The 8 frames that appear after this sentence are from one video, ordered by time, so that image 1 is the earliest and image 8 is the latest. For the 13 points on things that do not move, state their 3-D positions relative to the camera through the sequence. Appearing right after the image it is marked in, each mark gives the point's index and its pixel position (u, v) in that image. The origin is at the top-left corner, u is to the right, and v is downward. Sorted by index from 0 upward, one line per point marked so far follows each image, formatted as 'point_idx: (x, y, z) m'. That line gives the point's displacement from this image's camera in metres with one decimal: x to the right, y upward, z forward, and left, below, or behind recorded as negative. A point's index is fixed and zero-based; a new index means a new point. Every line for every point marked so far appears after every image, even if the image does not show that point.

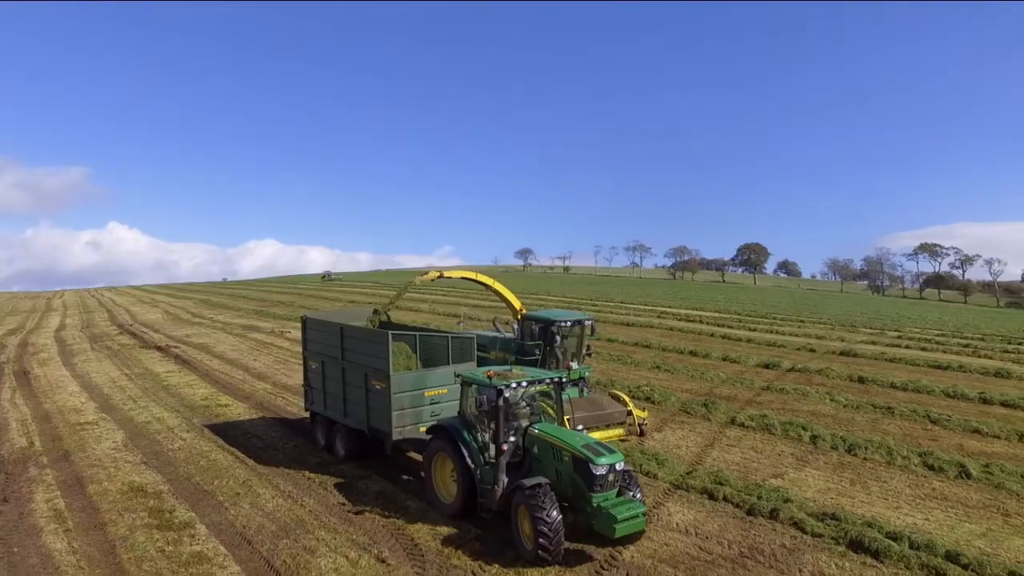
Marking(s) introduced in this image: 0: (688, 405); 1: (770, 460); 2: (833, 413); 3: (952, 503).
0: (+2.8, -1.8, +12.3) m
1: (+3.1, -2.1, +9.3) m
2: (+5.2, -2.0, +12.6) m
3: (+4.4, -2.2, +7.9) m
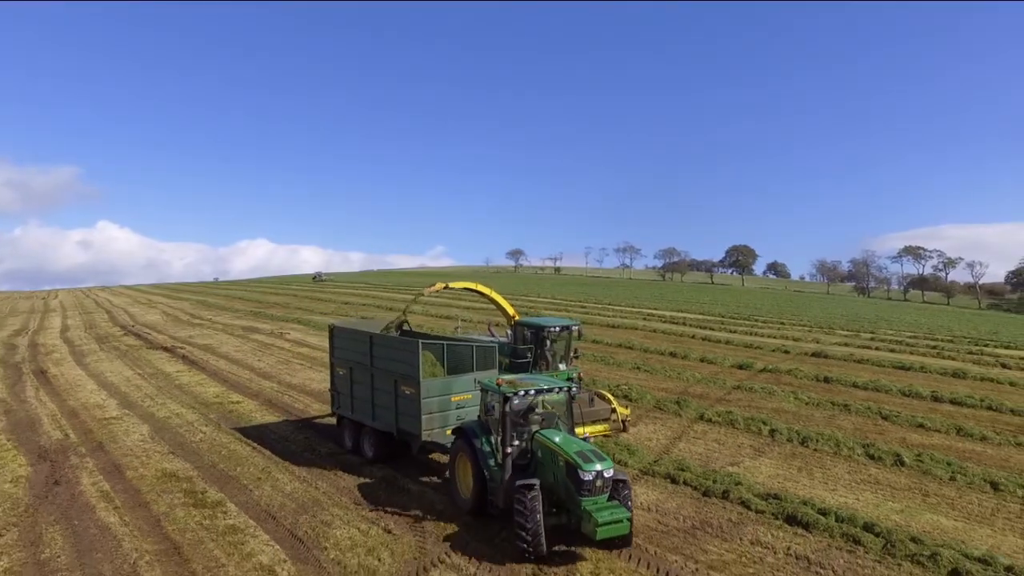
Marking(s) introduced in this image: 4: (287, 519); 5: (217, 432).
0: (+2.6, -2.0, +13.5) m
1: (+2.9, -2.2, +10.5) m
2: (+5.0, -2.1, +13.8) m
3: (+4.3, -2.3, +9.1) m
4: (-2.3, -2.3, +7.8) m
5: (-4.4, -2.2, +11.6) m
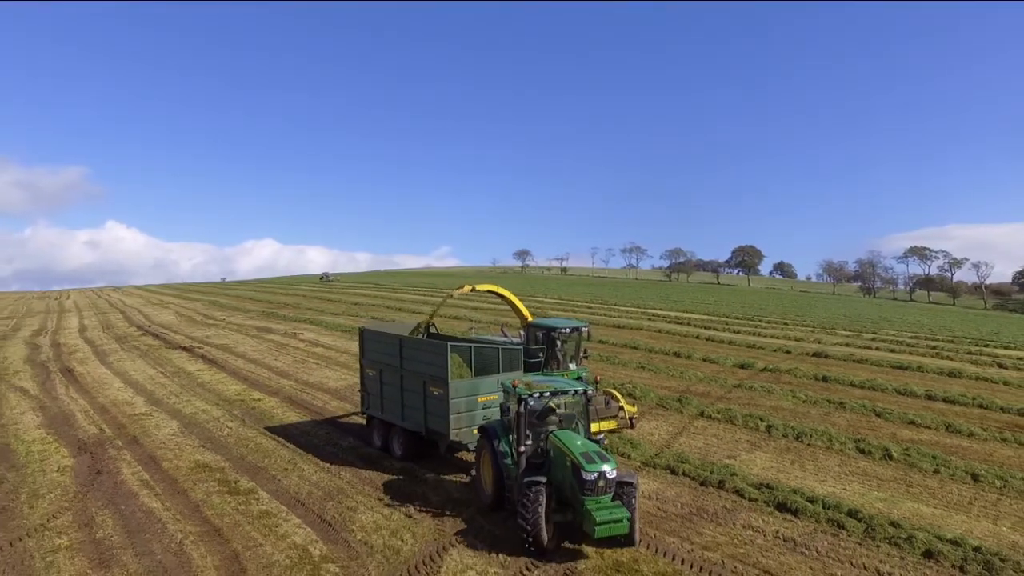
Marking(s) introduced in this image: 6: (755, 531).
0: (+2.8, -2.0, +14.1) m
1: (+3.1, -2.2, +11.1) m
2: (+5.2, -2.2, +14.4) m
3: (+4.4, -2.4, +9.7) m
4: (-2.1, -2.4, +8.4) m
5: (-4.2, -2.2, +12.3) m
6: (+2.4, -2.4, +7.6) m
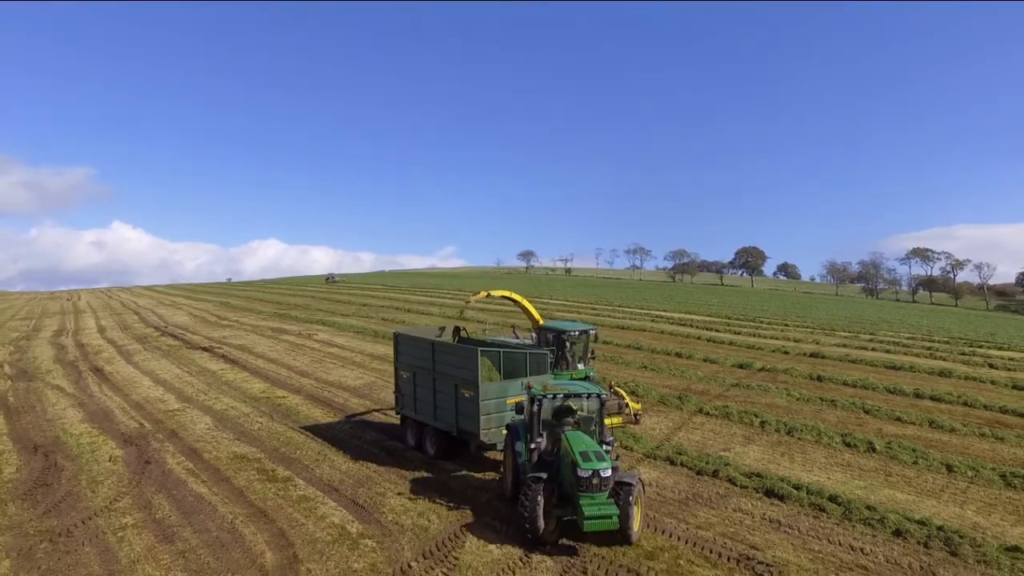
0: (+3.0, -2.1, +14.9) m
1: (+3.2, -2.3, +11.9) m
2: (+5.3, -2.3, +15.2) m
3: (+4.6, -2.4, +10.5) m
4: (-2.0, -2.4, +9.3) m
5: (-4.0, -2.3, +13.2) m
6: (+2.5, -2.4, +8.5) m
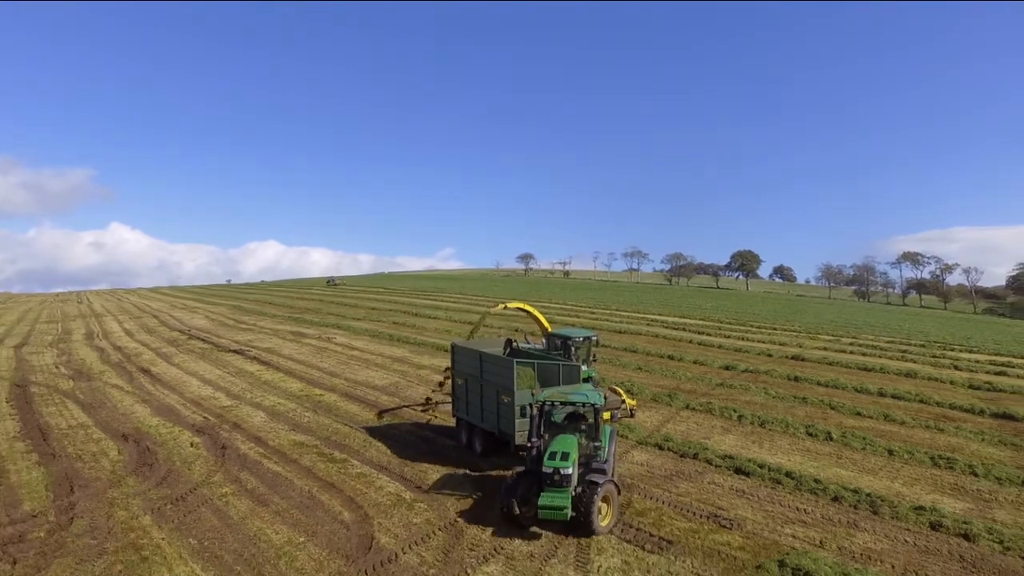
0: (+3.2, -2.4, +17.1) m
1: (+3.5, -2.6, +14.1) m
2: (+5.6, -2.5, +17.4) m
3: (+4.8, -2.7, +12.7) m
4: (-1.7, -2.7, +11.4) m
5: (-3.8, -2.5, +15.3) m
6: (+2.8, -2.7, +10.6) m
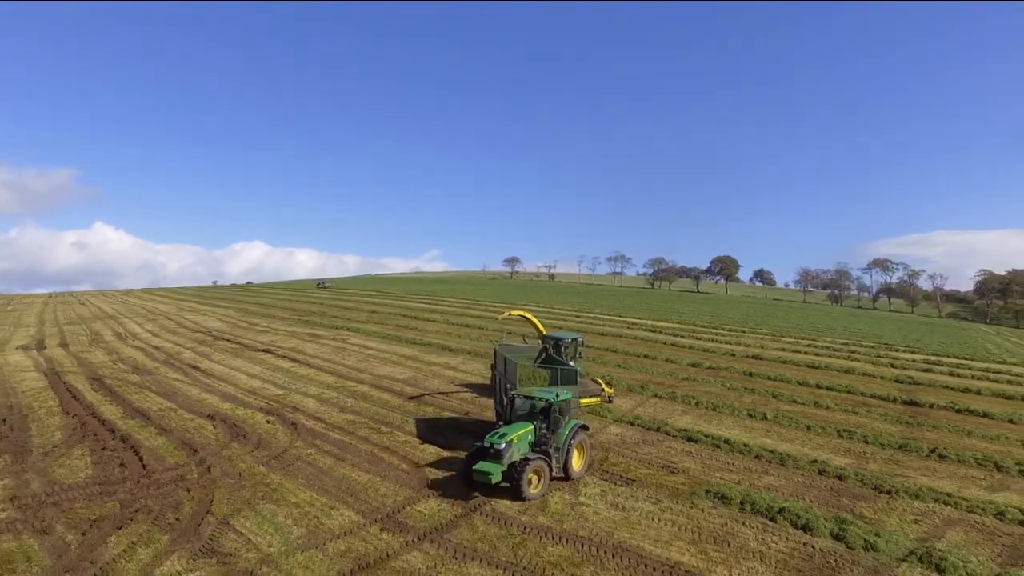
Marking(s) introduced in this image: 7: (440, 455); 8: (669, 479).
0: (+3.2, -2.6, +20.8) m
1: (+3.6, -2.8, +17.8) m
2: (+5.6, -2.8, +21.2) m
3: (+5.0, -3.0, +16.5) m
4: (-1.6, -2.9, +15.1) m
5: (-3.7, -2.8, +18.9) m
6: (+3.0, -3.0, +14.4) m
7: (-1.3, -3.0, +13.8) m
8: (+2.4, -3.0, +12.0) m
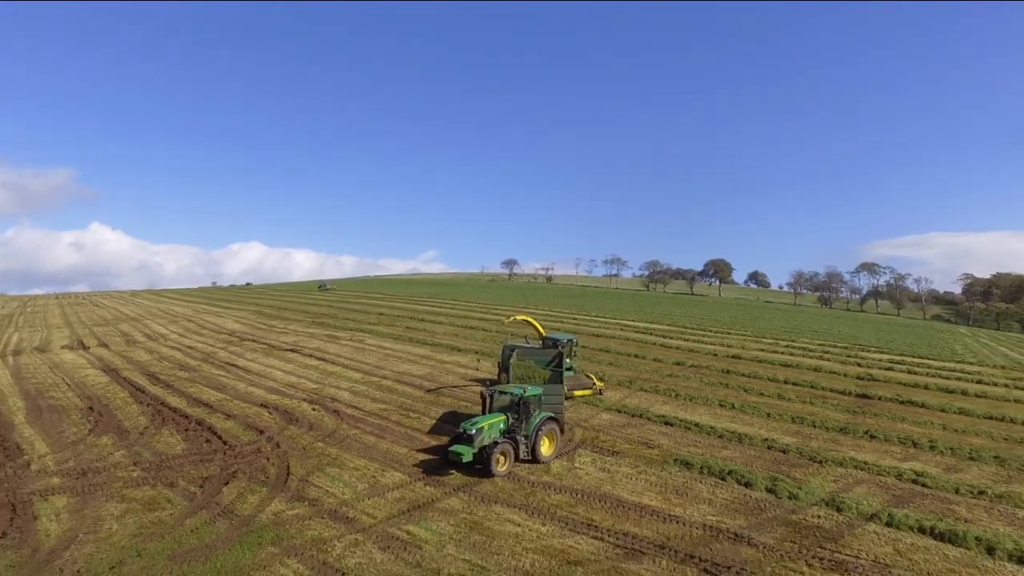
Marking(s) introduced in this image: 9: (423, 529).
0: (+3.4, -2.9, +23.9) m
1: (+3.7, -3.1, +20.9) m
2: (+5.8, -3.1, +24.3) m
3: (+5.1, -3.2, +19.6) m
4: (-1.4, -3.2, +18.2) m
5: (-3.6, -3.0, +22.0) m
6: (+3.1, -3.2, +17.5) m
7: (-1.1, -3.2, +16.9) m
8: (+2.6, -3.2, +15.1) m
9: (-1.2, -3.3, +10.6) m
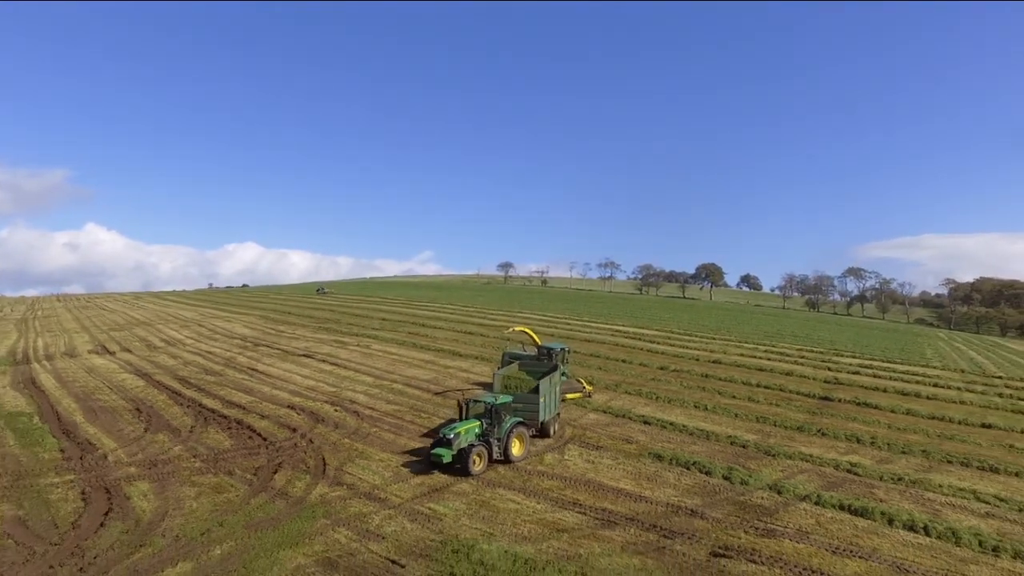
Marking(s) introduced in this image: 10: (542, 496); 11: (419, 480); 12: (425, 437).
0: (+3.3, -3.3, +26.6) m
1: (+3.7, -3.5, +23.6) m
2: (+5.7, -3.5, +26.9) m
3: (+5.1, -3.6, +22.2) m
4: (-1.4, -3.6, +20.8) m
5: (-3.6, -3.4, +24.6) m
6: (+3.1, -3.6, +20.1) m
7: (-1.1, -3.6, +19.5) m
8: (+2.6, -3.6, +17.8) m
9: (-1.2, -3.7, +13.2) m
10: (+0.5, -3.7, +13.8) m
11: (-1.8, -3.7, +14.8) m
12: (-2.1, -3.6, +18.9) m
